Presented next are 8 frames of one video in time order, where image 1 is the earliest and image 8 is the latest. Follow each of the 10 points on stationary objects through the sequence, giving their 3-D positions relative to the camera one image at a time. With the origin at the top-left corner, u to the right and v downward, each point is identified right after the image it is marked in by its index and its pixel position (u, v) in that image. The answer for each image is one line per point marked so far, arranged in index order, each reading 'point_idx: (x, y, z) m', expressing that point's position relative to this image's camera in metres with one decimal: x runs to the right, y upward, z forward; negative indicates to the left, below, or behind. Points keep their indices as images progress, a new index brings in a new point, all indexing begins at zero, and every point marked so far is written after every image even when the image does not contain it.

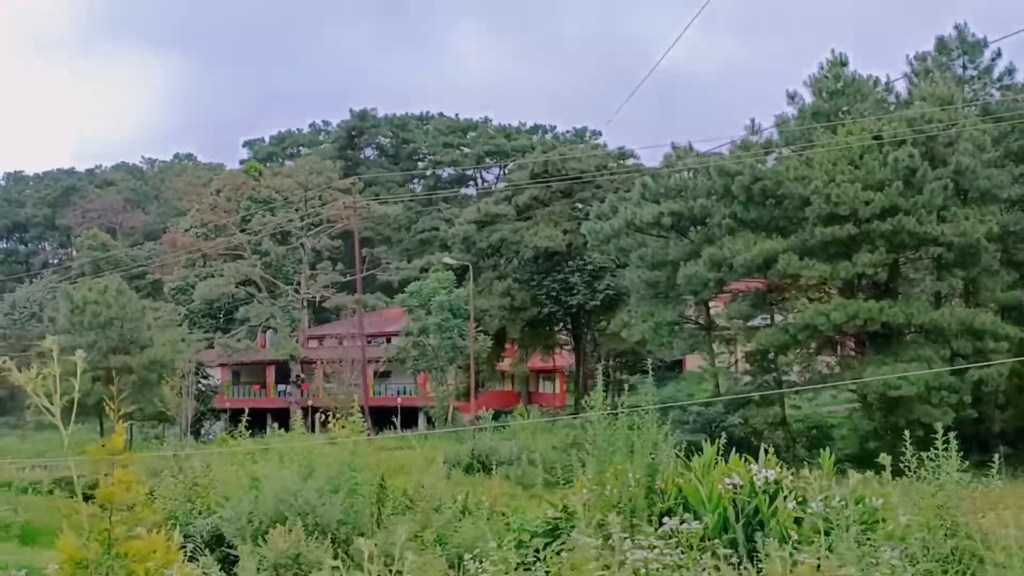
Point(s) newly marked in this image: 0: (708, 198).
0: (+3.6, +1.7, +18.4) m
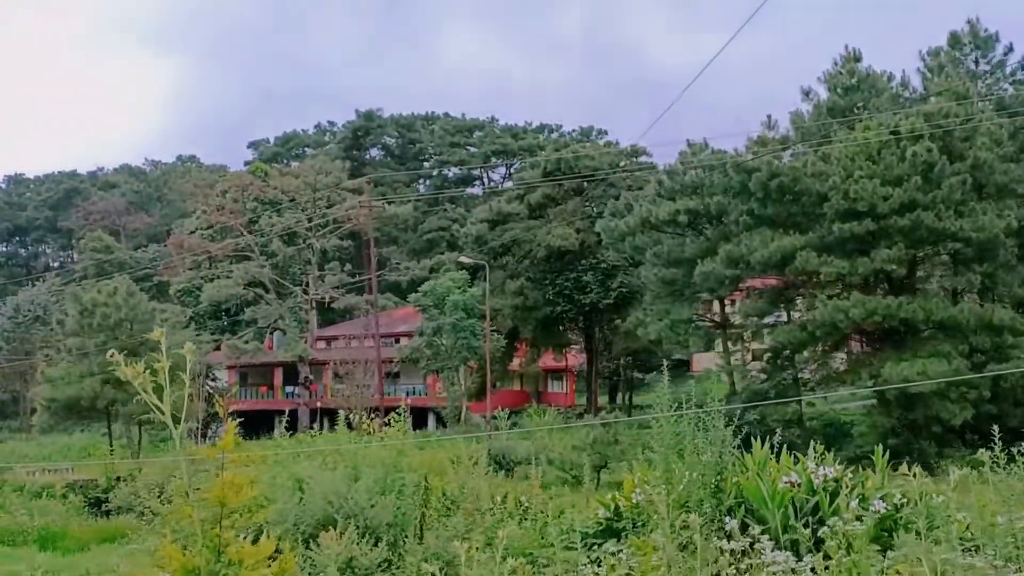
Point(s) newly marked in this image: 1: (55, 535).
0: (+3.9, +1.7, +18.2) m
1: (-4.4, -2.4, +9.7) m
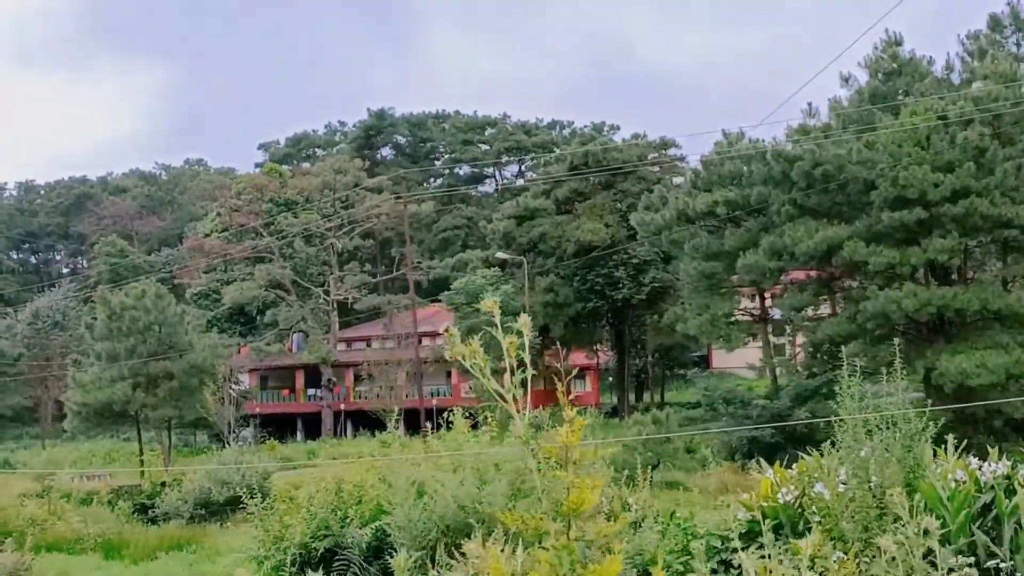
0: (+4.5, +1.8, +17.8) m
1: (-3.7, -2.4, +9.3) m
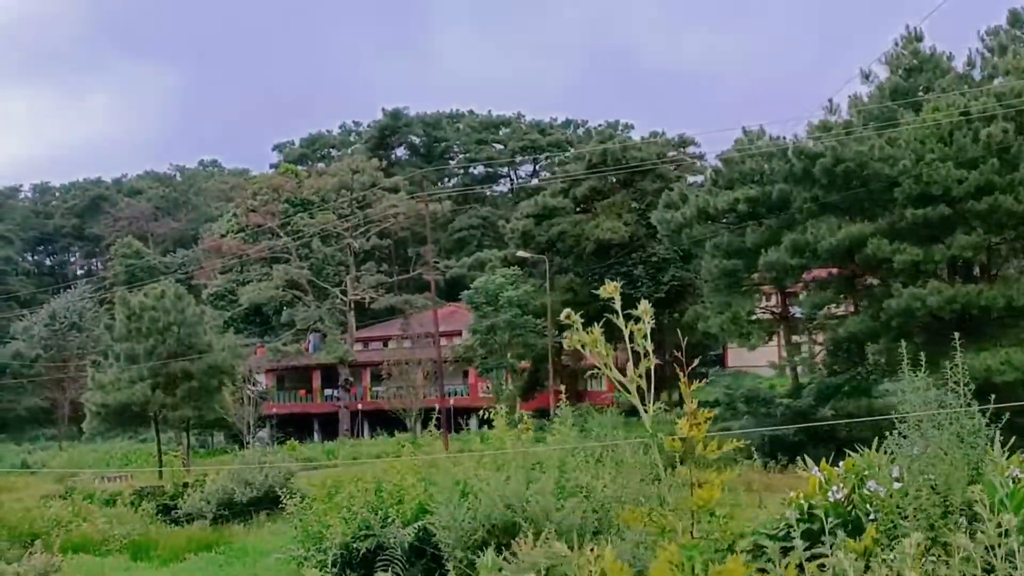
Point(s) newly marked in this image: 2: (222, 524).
0: (+4.9, +1.9, +17.7) m
1: (-3.4, -2.4, +9.3) m
2: (-3.5, -2.9, +12.1) m
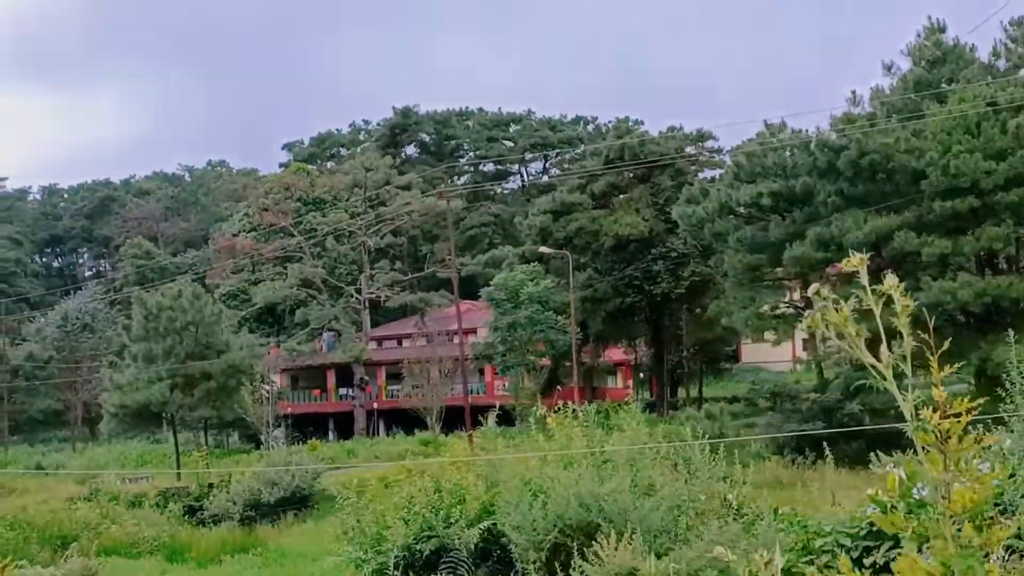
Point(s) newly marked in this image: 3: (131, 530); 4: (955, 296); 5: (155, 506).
0: (+5.2, +2.0, +17.5) m
1: (-3.1, -2.4, +9.1) m
2: (-3.2, -2.9, +12.0) m
3: (-4.1, -2.6, +10.6) m
4: (+6.6, -0.1, +14.9) m
5: (-4.5, -2.8, +12.6) m
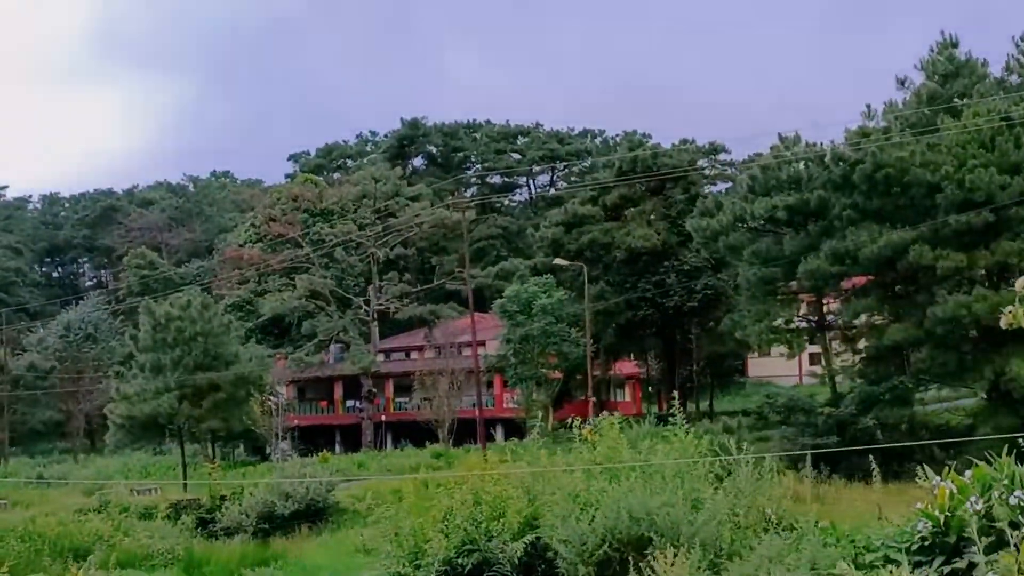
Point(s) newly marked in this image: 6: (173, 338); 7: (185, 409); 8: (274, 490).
0: (+5.5, +1.7, +17.4) m
1: (-2.9, -2.5, +9.0) m
2: (-2.9, -3.0, +11.8) m
3: (-3.9, -2.7, +10.5) m
4: (+6.9, -0.3, +14.8) m
5: (-4.3, -2.9, +12.5) m
6: (-6.3, -0.9, +18.6) m
7: (-6.0, -2.2, +18.3) m
8: (-3.0, -2.5, +12.5) m
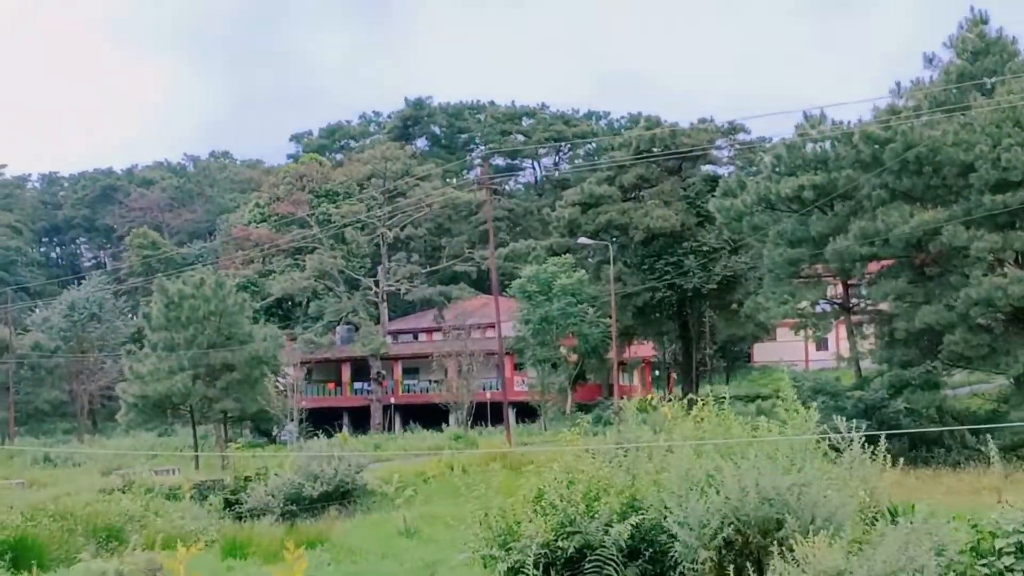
0: (+5.9, +2.1, +17.1) m
1: (-2.4, -2.2, +8.6) m
2: (-2.5, -2.7, +11.5) m
3: (-3.4, -2.4, +10.1) m
4: (+7.2, 0.0, +14.5) m
5: (-3.9, -2.6, +12.1) m
6: (-5.9, -0.5, +18.2) m
7: (-5.6, -1.8, +18.0) m
8: (-2.6, -2.2, +12.1) m
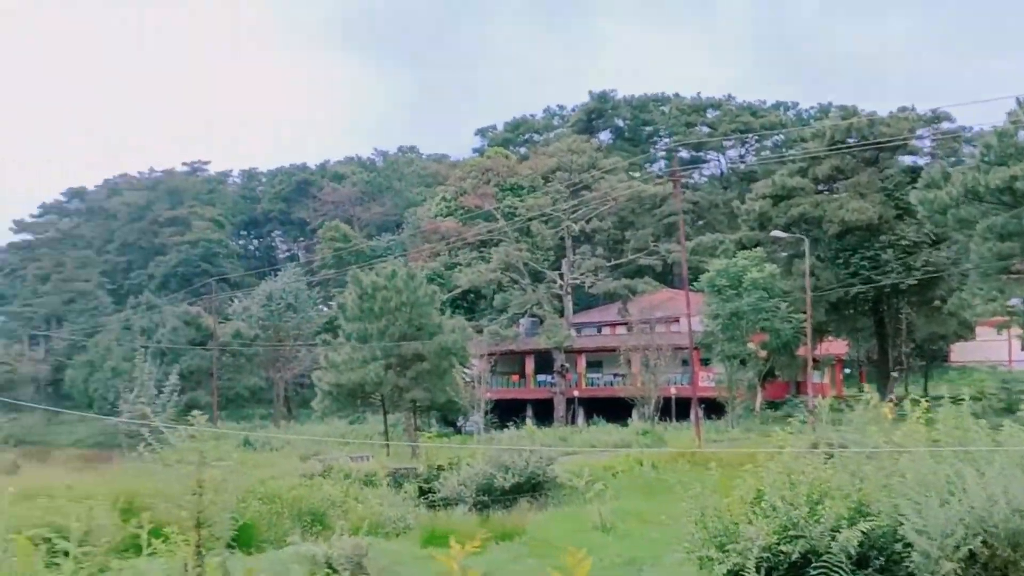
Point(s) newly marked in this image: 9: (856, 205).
0: (+9.0, +2.1, +15.8) m
1: (-0.7, -2.2, +8.9) m
2: (-0.3, -2.6, +11.7) m
3: (-1.4, -2.3, +10.6) m
4: (+9.9, 0.0, +13.0) m
5: (-1.6, -2.5, +12.6) m
6: (-2.5, -0.4, +18.9) m
7: (-2.2, -1.6, +18.6) m
8: (-0.2, -2.1, +12.4) m
9: (+6.7, +1.6, +19.5) m
